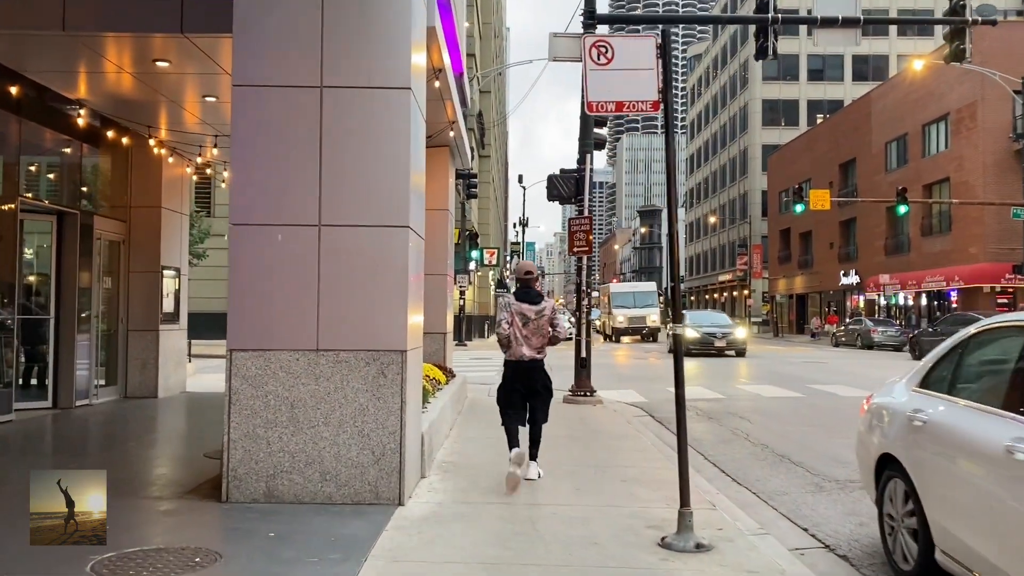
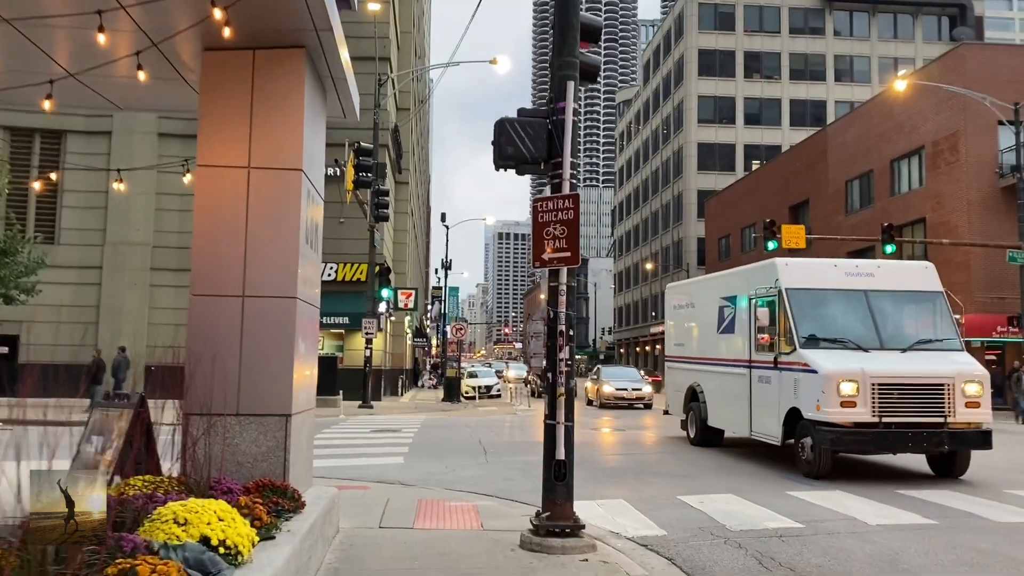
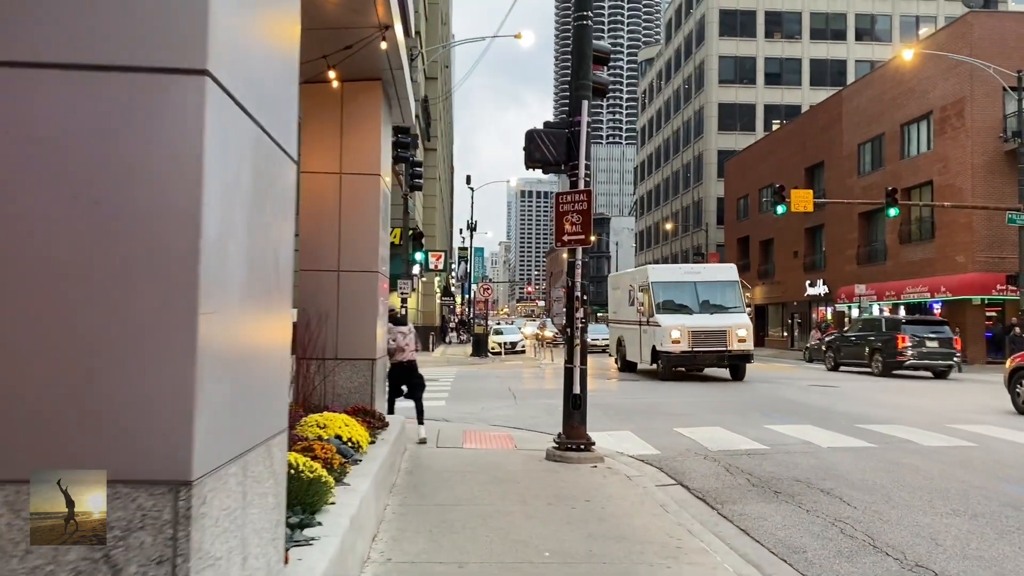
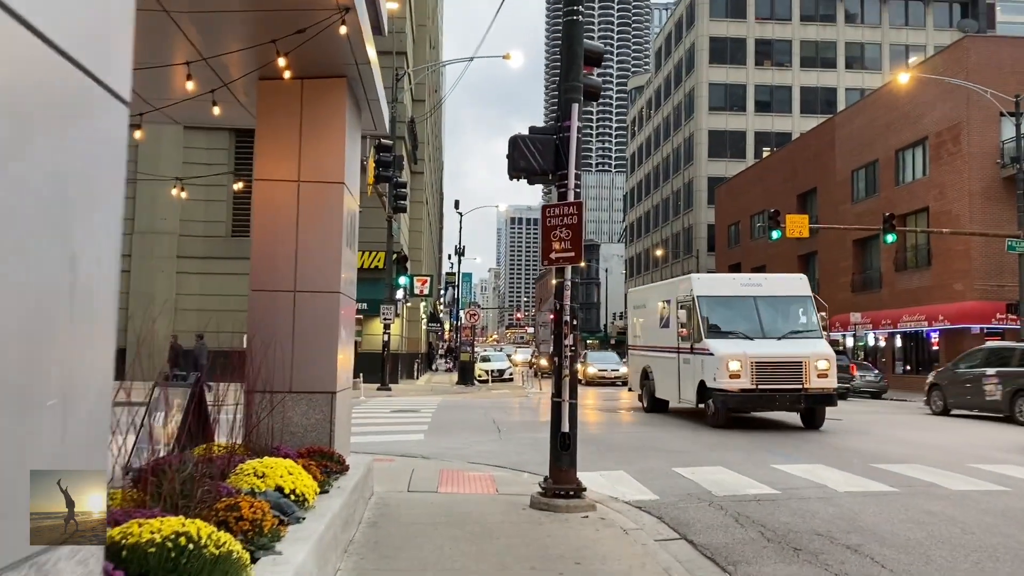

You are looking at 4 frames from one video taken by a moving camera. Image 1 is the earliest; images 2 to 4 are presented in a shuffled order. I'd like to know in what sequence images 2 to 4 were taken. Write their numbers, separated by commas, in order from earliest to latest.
3, 4, 2
